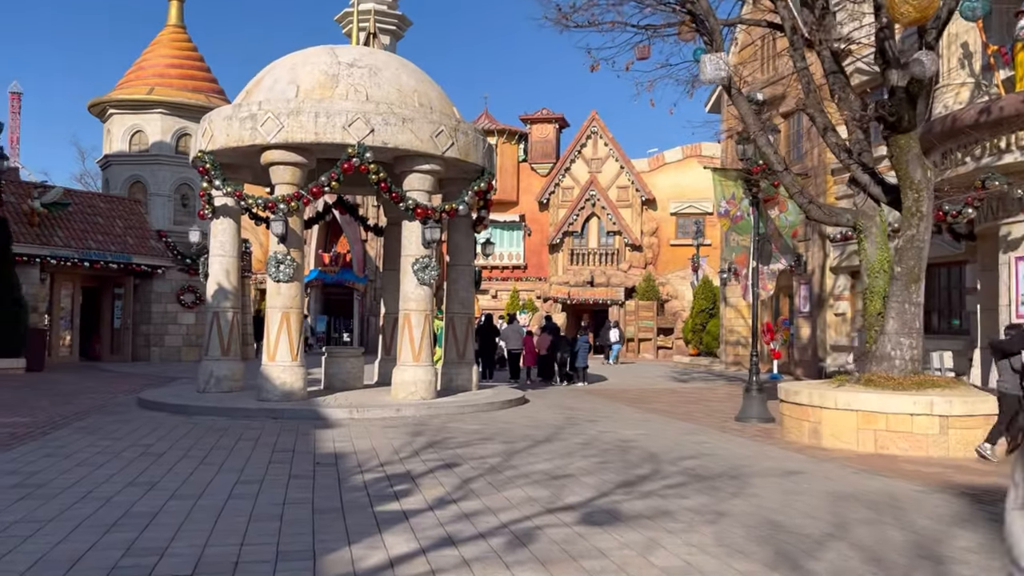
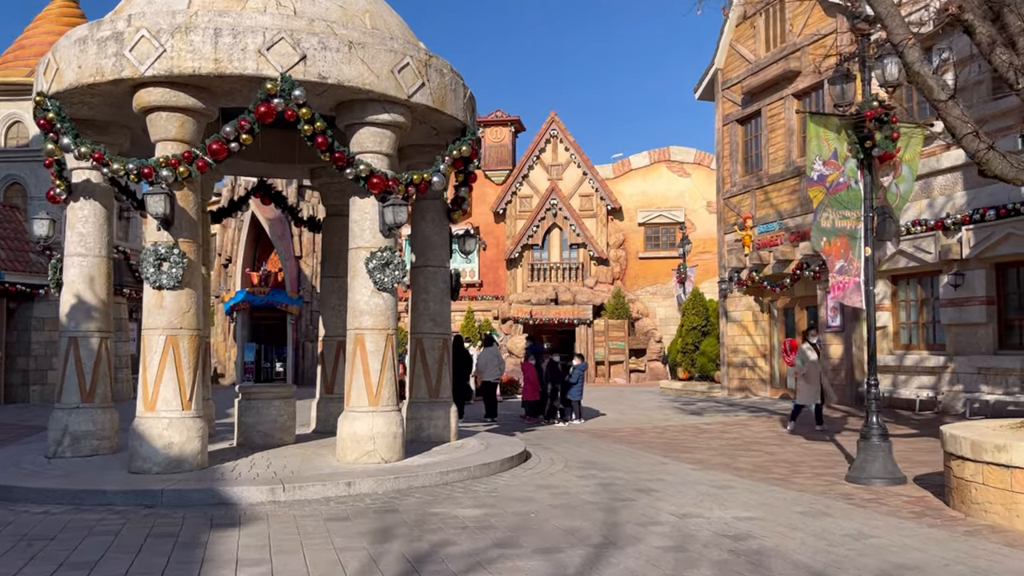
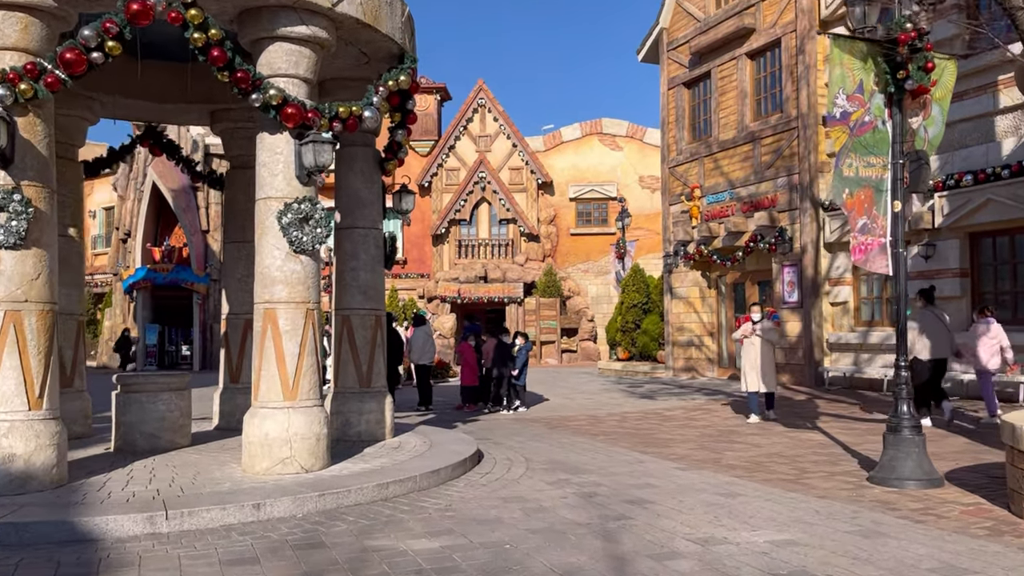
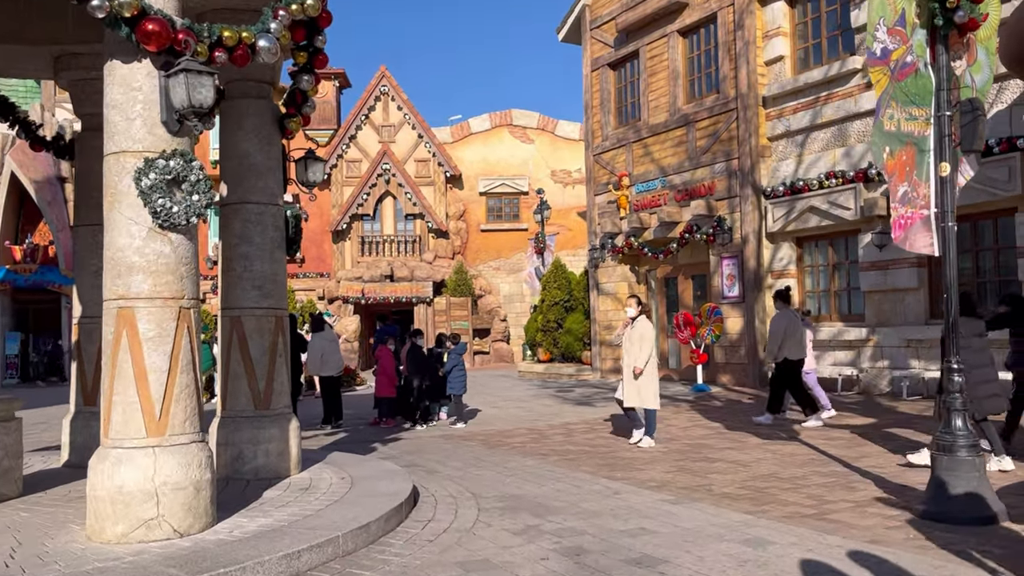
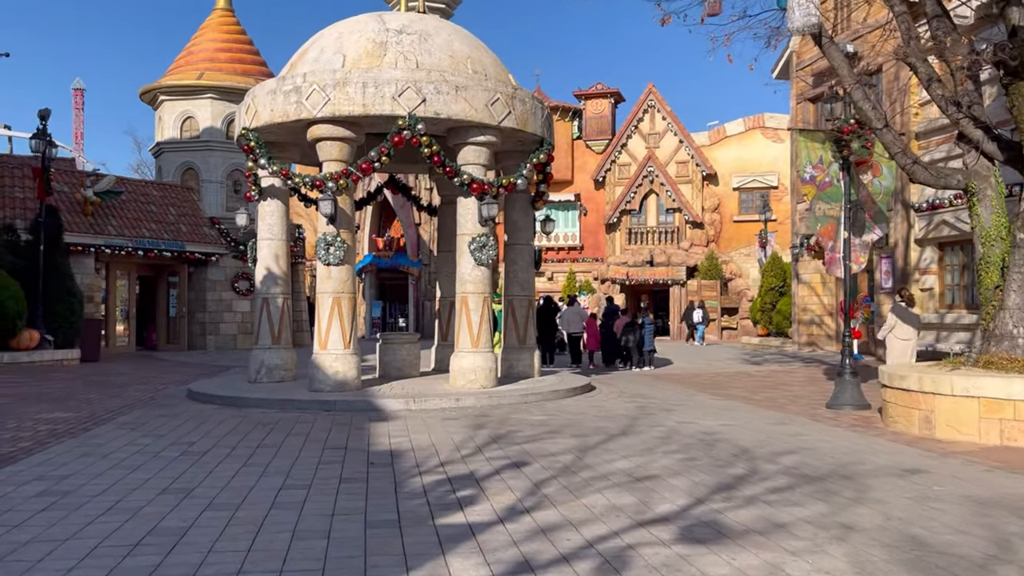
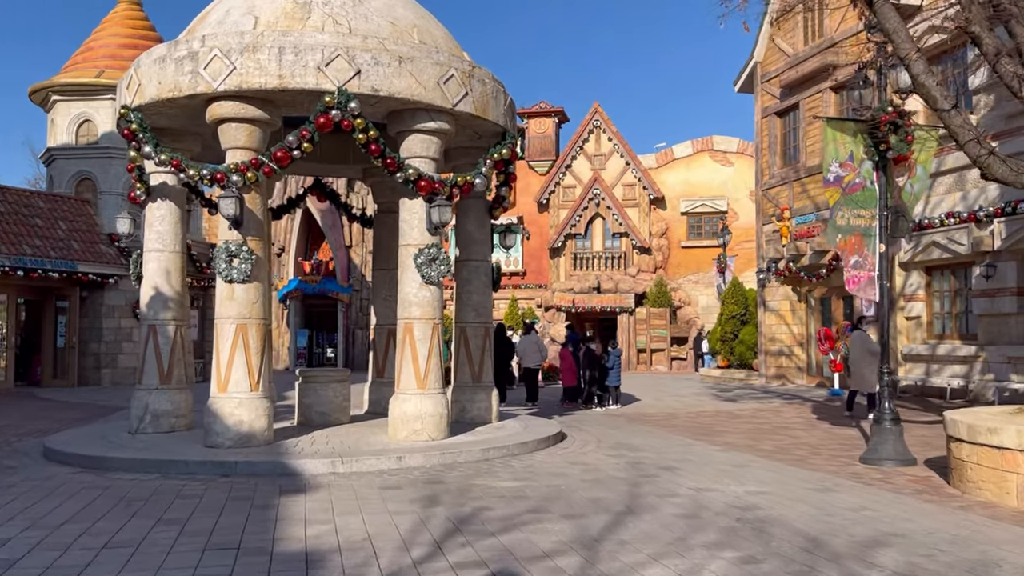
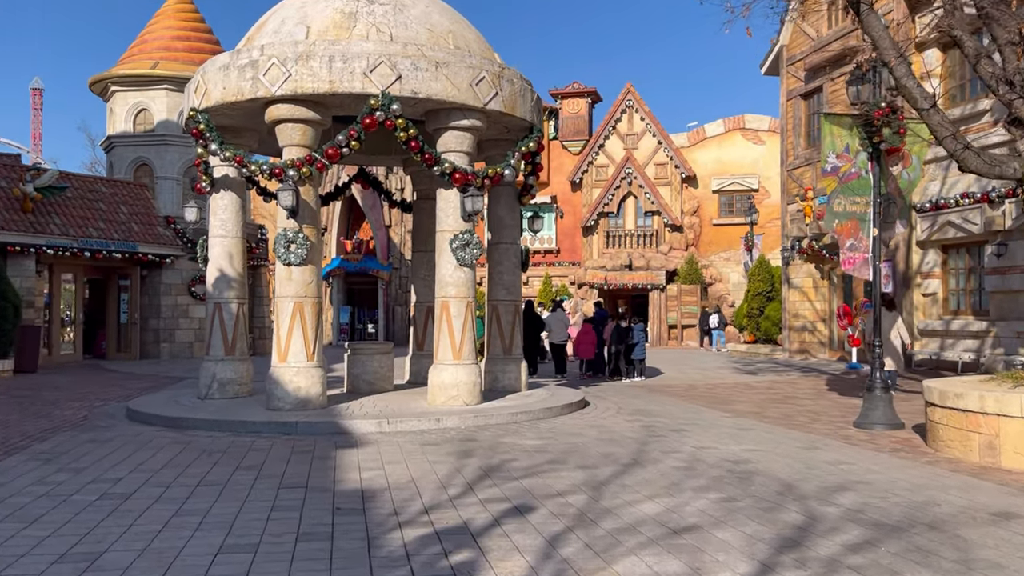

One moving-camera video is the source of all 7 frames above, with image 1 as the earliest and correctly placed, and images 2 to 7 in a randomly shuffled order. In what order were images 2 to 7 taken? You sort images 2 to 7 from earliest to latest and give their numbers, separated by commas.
5, 7, 6, 2, 3, 4
